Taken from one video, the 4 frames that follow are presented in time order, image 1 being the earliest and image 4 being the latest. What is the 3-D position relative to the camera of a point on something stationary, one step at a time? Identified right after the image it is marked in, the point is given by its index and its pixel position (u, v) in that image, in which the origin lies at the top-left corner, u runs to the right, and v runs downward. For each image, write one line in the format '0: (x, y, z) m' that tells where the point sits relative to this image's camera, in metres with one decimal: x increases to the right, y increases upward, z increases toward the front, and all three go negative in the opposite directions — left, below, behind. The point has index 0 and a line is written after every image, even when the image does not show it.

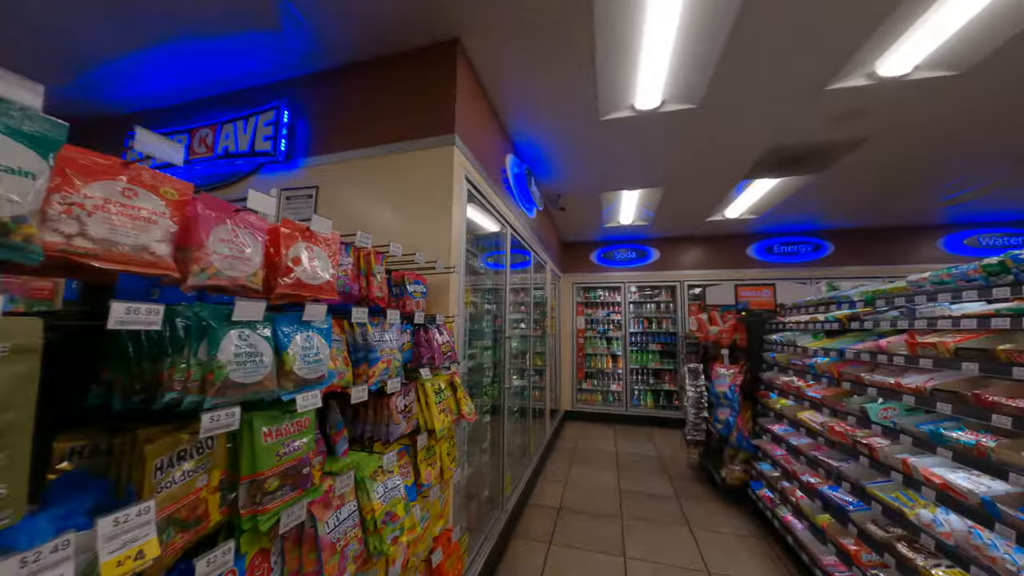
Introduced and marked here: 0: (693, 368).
0: (+1.7, -0.8, +3.4) m
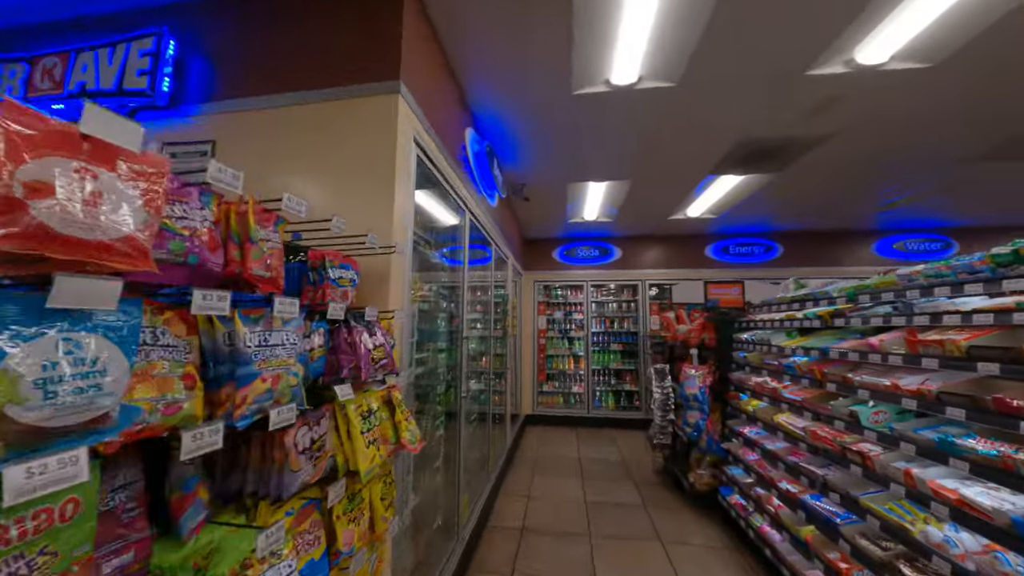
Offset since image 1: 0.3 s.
0: (+1.4, -0.7, +3.2) m
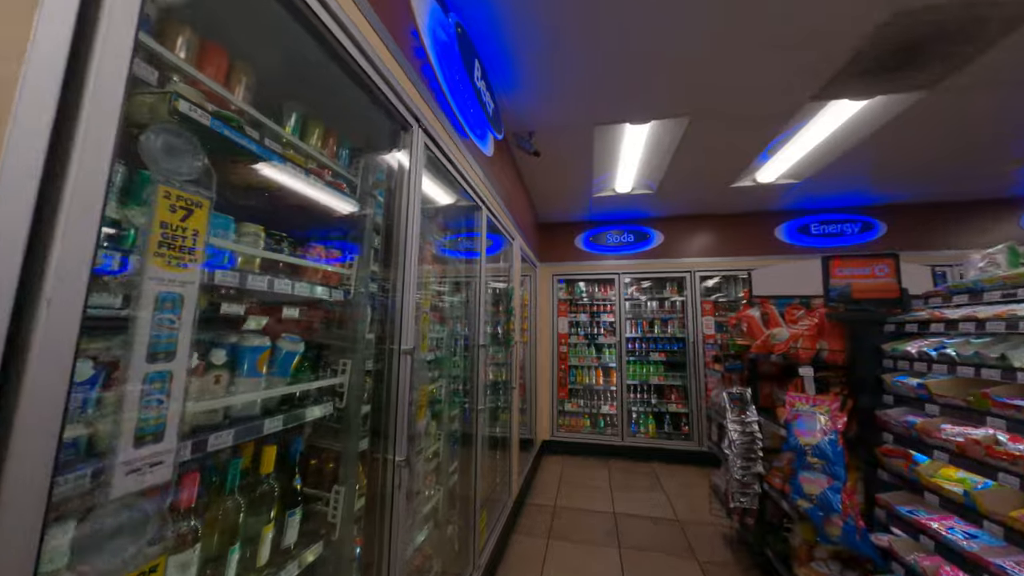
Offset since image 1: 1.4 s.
0: (+1.4, -0.7, +2.1) m
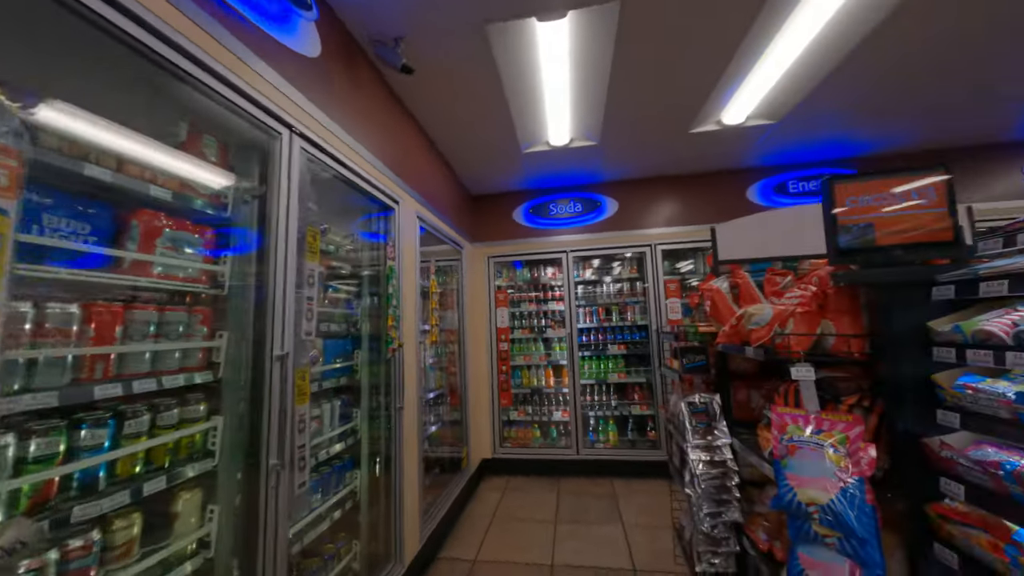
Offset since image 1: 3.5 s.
0: (+0.8, -0.5, +1.4) m
